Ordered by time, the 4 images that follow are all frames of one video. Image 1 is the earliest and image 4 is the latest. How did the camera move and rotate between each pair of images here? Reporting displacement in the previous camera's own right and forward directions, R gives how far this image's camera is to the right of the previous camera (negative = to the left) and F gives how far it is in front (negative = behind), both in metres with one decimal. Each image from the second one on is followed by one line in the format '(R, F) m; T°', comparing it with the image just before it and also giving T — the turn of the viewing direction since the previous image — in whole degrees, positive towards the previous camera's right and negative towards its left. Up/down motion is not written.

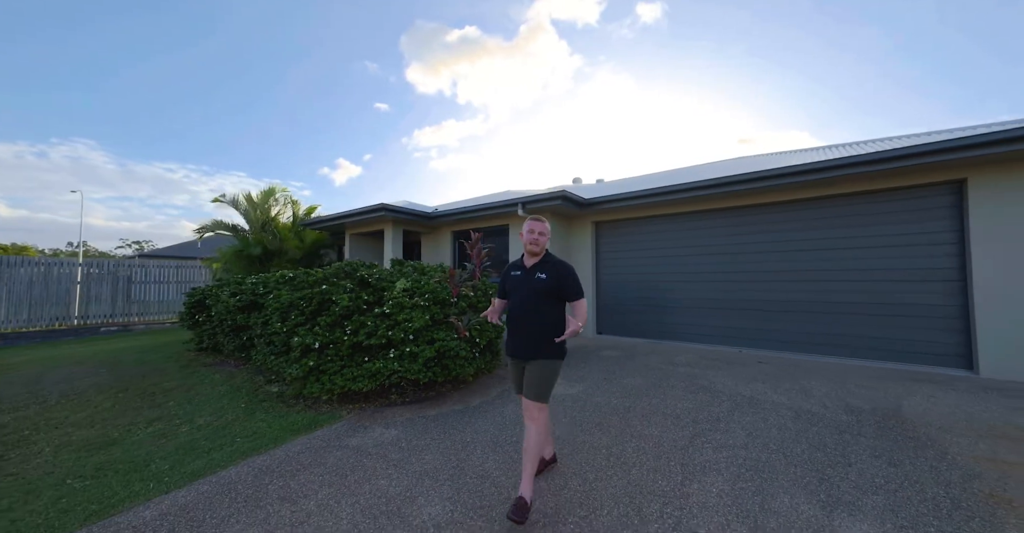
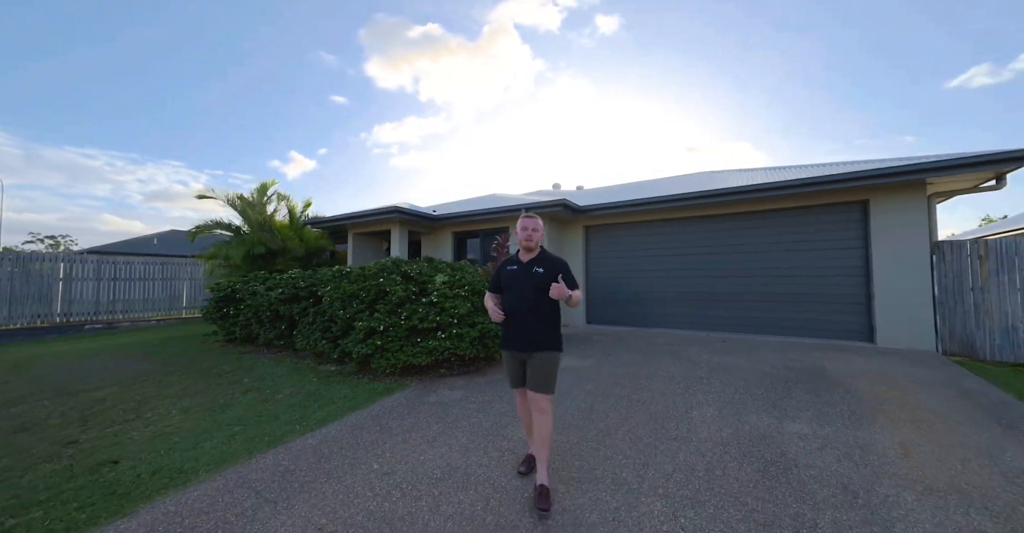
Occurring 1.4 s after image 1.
(-0.9, -0.9) m; +6°
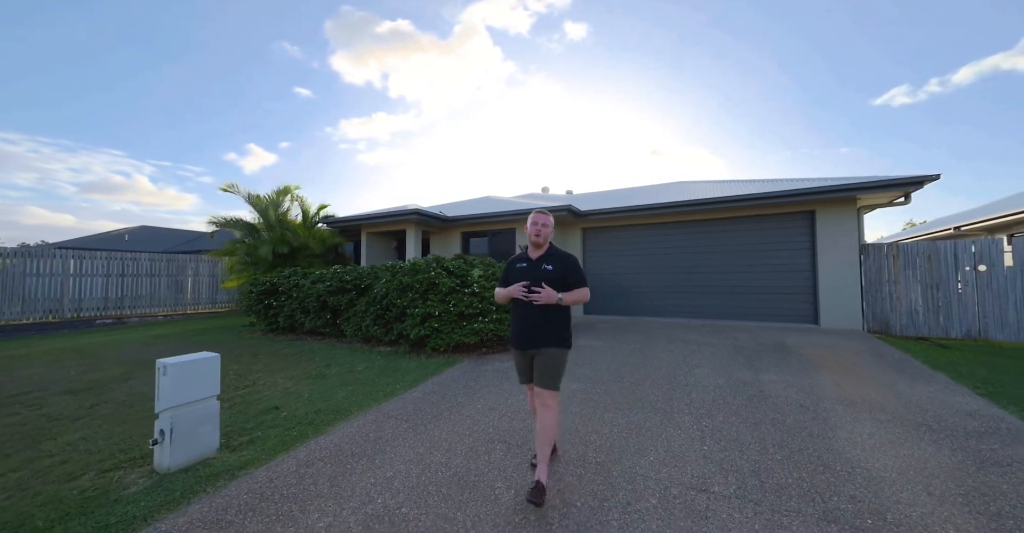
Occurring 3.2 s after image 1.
(-0.9, -0.9) m; +5°
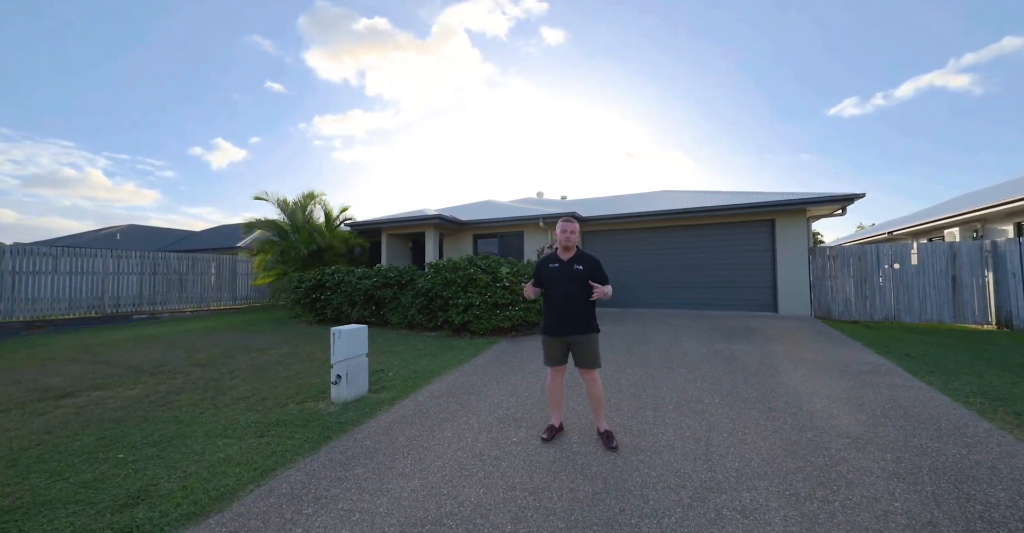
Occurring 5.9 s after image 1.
(-0.8, -1.2) m; +3°
